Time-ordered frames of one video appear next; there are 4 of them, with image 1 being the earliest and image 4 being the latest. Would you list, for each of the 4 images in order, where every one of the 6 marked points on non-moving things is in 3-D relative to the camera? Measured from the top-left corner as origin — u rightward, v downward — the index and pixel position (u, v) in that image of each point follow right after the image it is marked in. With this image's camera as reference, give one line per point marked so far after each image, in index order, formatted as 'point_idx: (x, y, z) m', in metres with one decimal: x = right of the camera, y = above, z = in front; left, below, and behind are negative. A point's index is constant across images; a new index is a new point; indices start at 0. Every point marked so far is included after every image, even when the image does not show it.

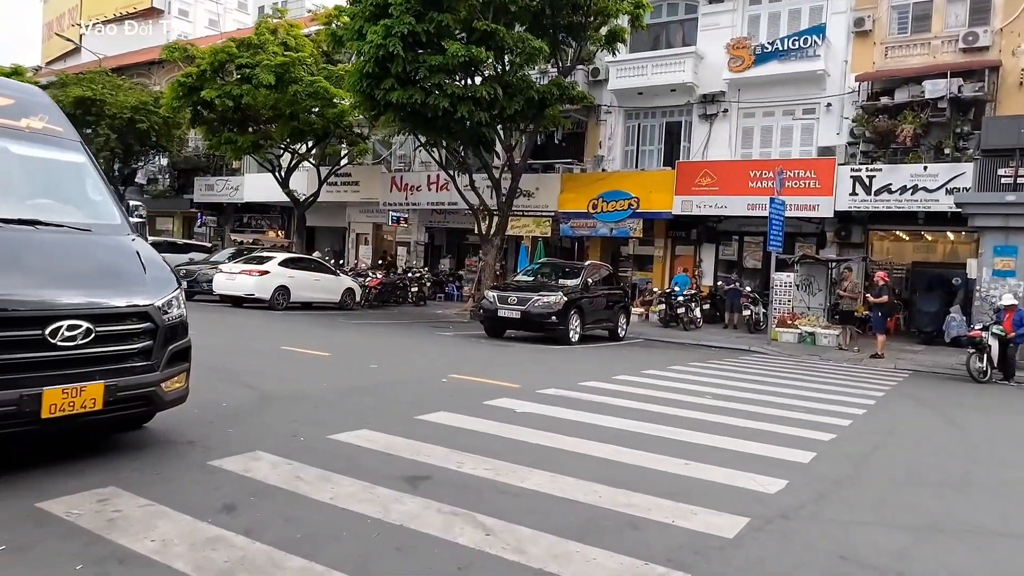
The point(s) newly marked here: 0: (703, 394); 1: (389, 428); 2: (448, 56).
0: (+2.1, -1.2, +8.9) m
1: (-1.0, -1.1, +6.1) m
2: (-1.5, +5.4, +18.6) m
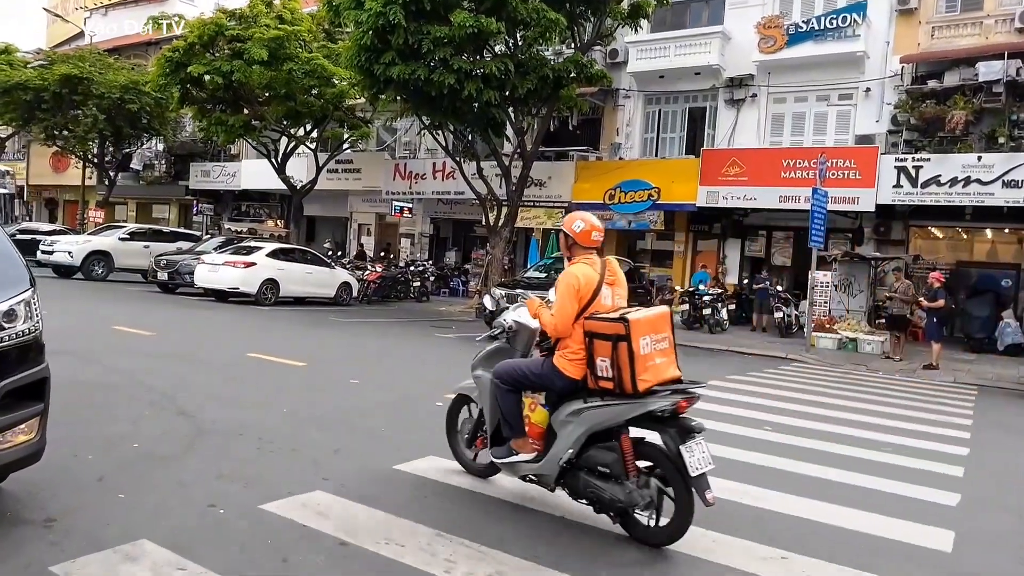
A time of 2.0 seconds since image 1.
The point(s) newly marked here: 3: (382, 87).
0: (+2.2, -1.2, +7.2) m
1: (-0.9, -1.1, +4.4) m
2: (-1.2, +5.5, +16.8) m
3: (-3.0, +4.6, +18.2) m
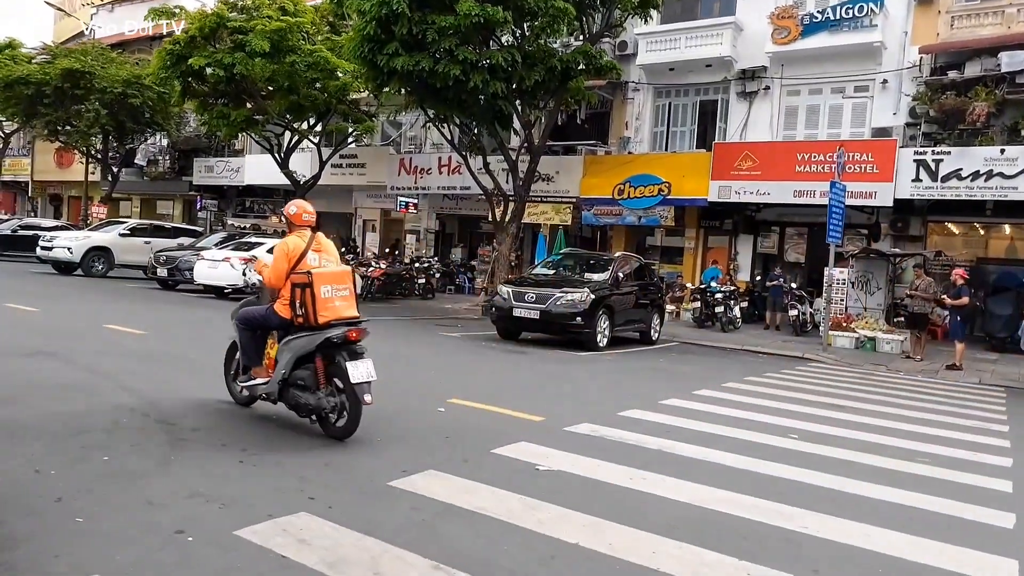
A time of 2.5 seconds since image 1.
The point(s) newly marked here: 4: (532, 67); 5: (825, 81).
0: (+2.3, -1.2, +6.8) m
1: (-0.8, -1.1, +4.0) m
2: (-1.1, +5.5, +16.4) m
3: (-2.8, +4.6, +17.7) m
4: (+0.4, +4.9, +17.9) m
5: (+7.7, +5.1, +19.7) m
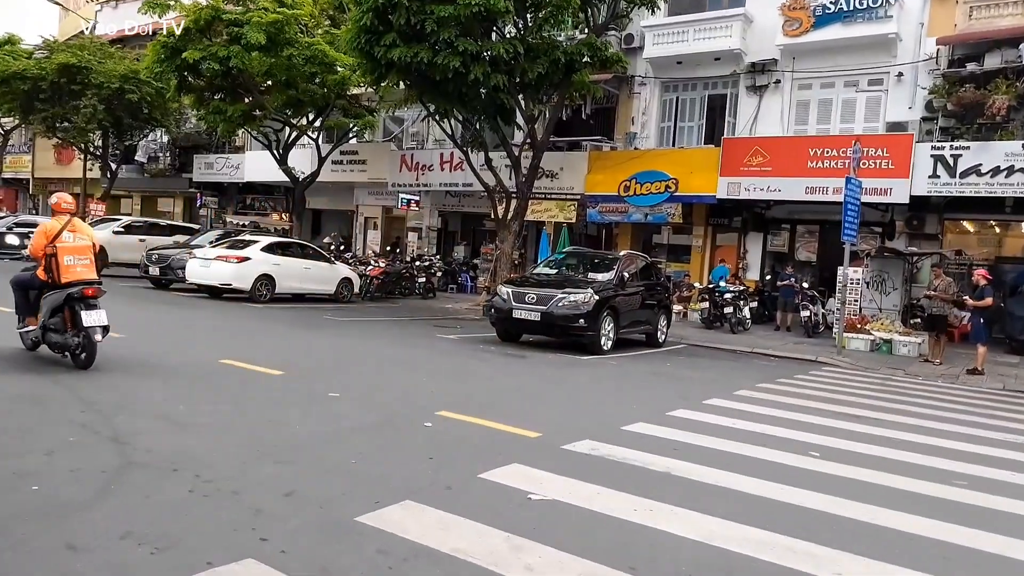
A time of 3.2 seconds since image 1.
0: (+2.2, -1.2, +6.2) m
1: (-0.9, -1.1, +3.4) m
2: (-1.0, +5.5, +15.8) m
3: (-2.7, +4.6, +17.2) m
4: (+0.5, +4.9, +17.3) m
5: (+7.8, +5.1, +19.1) m
